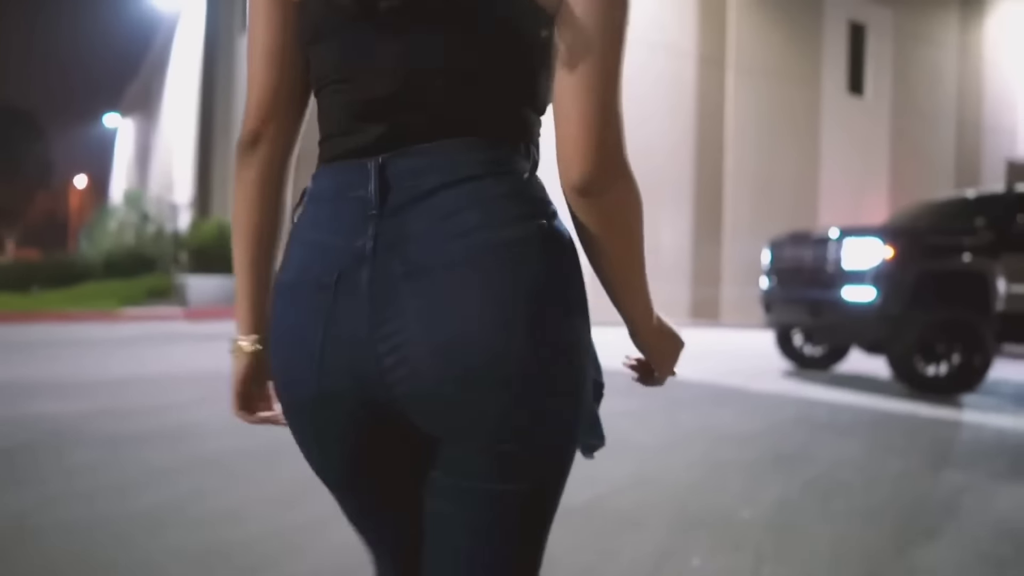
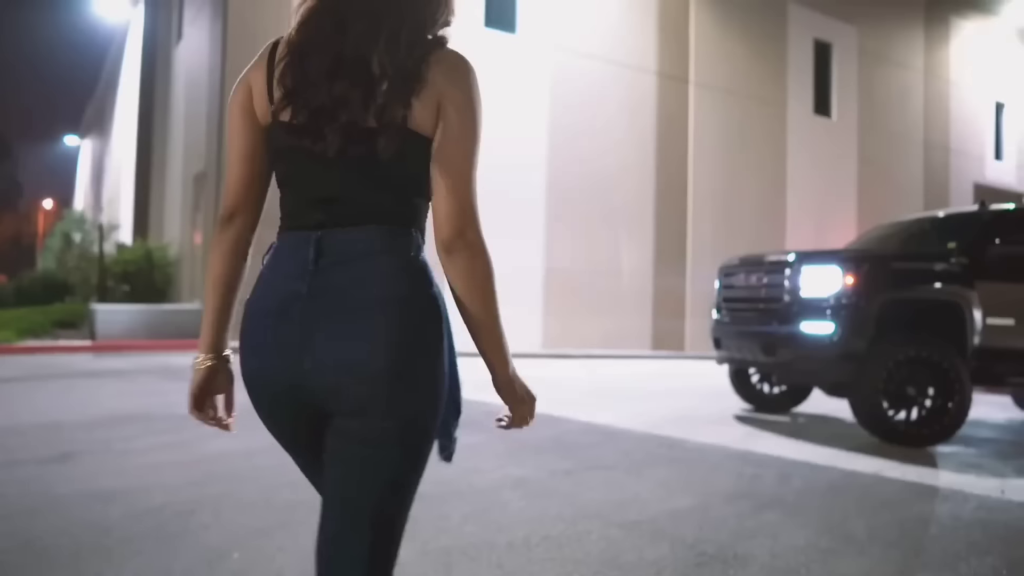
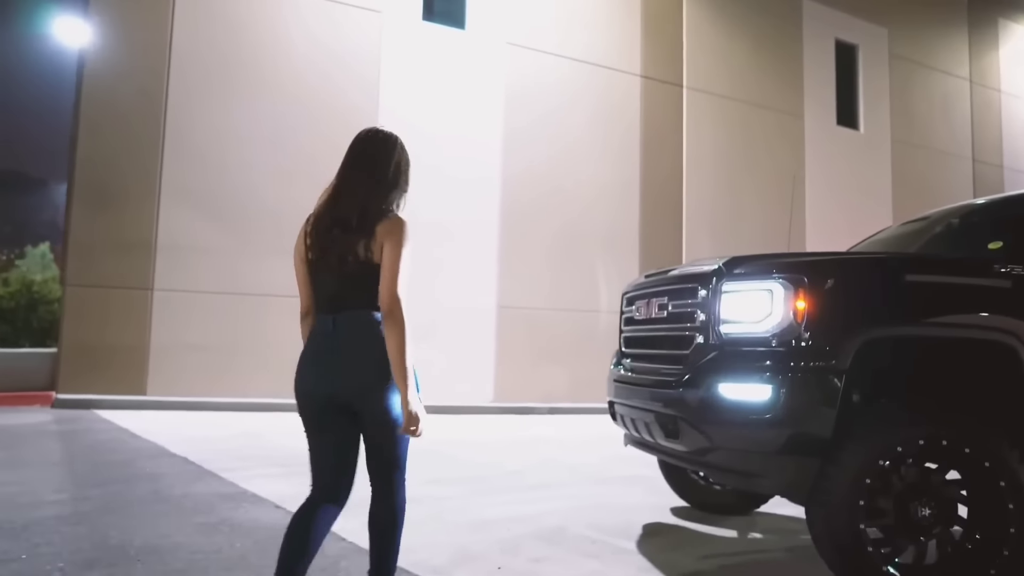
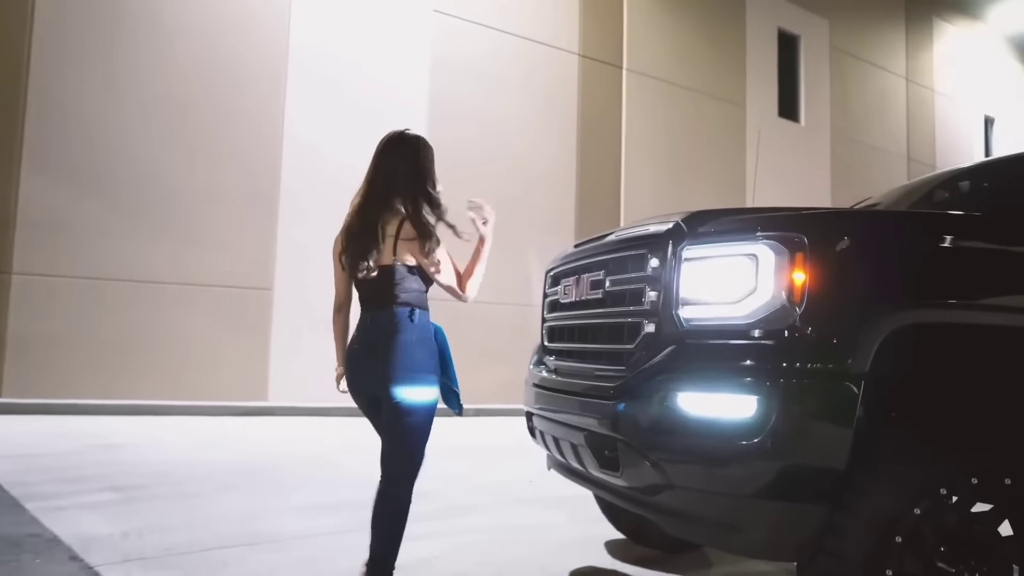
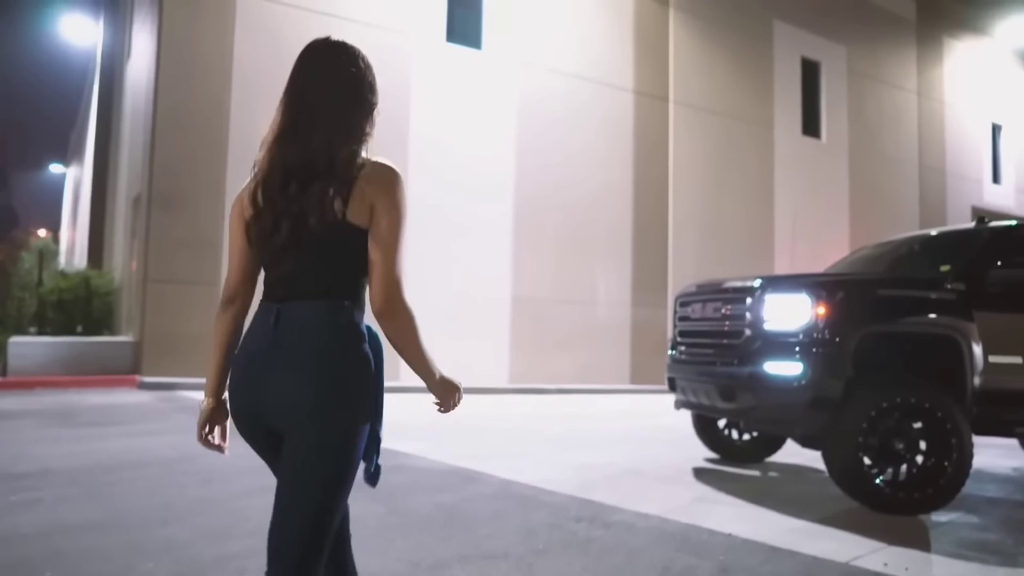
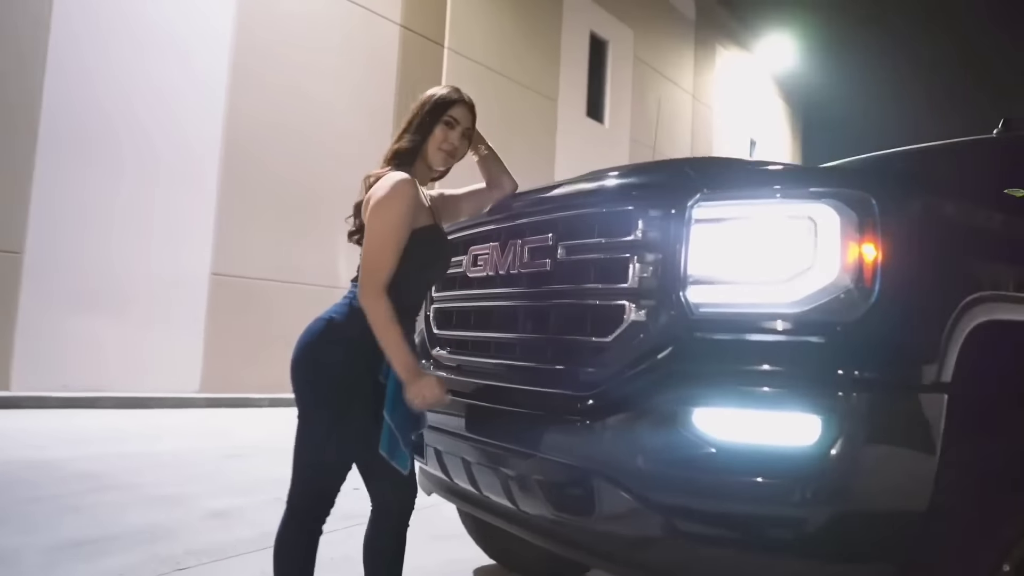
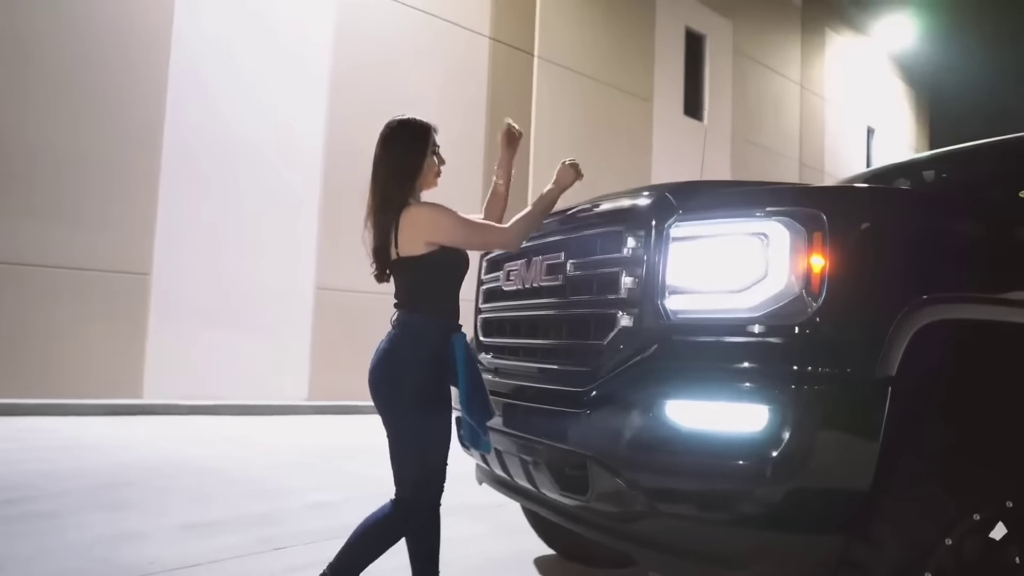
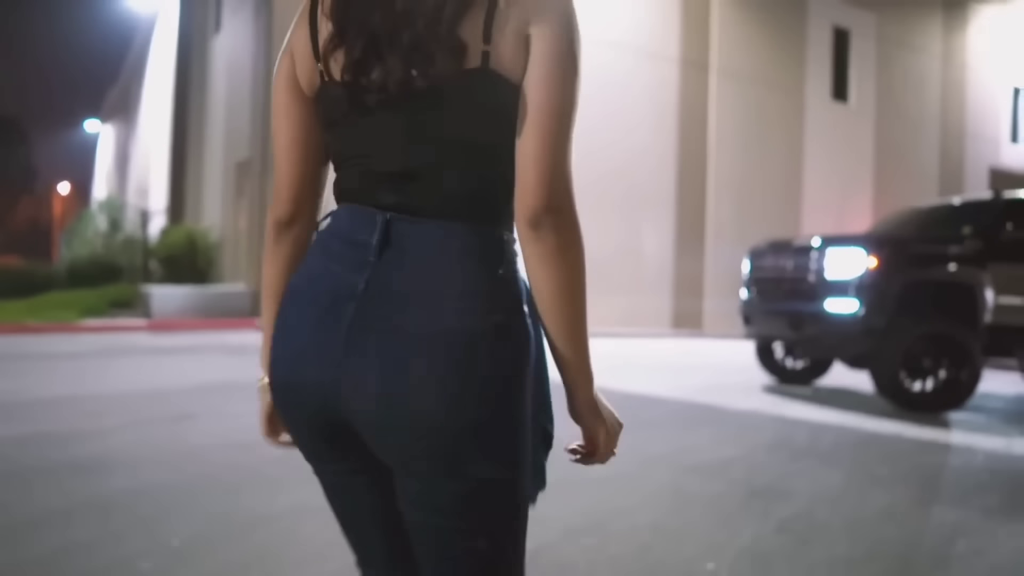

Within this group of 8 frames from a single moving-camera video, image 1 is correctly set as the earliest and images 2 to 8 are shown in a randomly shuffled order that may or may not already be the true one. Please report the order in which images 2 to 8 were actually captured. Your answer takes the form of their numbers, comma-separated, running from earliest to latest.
8, 2, 5, 3, 4, 7, 6
